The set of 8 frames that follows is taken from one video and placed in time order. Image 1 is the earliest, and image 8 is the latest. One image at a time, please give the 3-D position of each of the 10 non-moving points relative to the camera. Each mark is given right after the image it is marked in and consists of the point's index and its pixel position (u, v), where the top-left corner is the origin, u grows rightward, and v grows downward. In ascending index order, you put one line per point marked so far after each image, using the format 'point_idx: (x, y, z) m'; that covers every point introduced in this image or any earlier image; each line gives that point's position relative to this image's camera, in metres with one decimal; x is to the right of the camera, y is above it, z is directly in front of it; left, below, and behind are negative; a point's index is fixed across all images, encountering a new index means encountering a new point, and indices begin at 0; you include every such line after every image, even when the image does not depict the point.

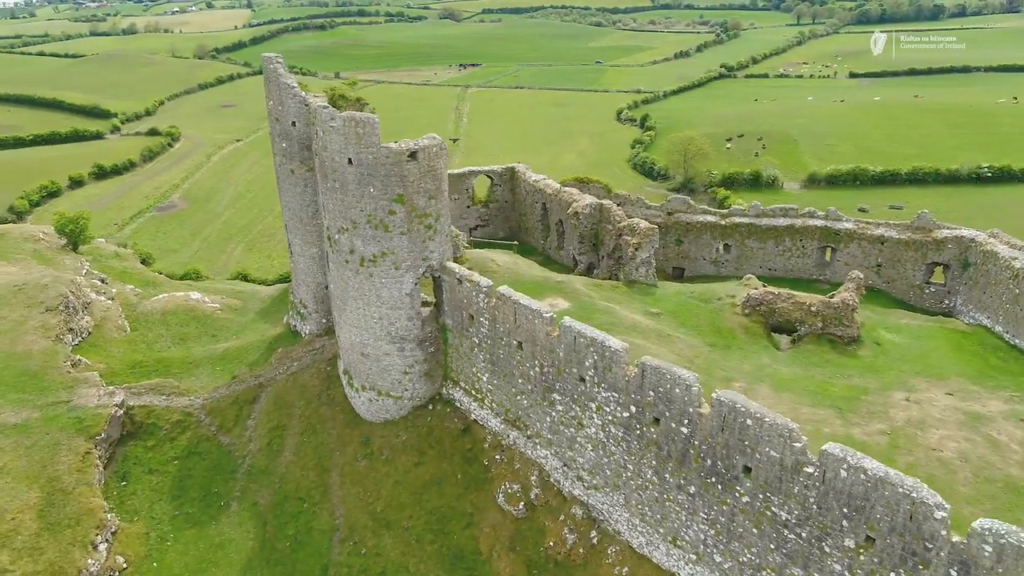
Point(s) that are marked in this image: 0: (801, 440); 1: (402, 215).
0: (+4.5, -2.4, +11.4) m
1: (-2.5, +1.7, +17.1) m
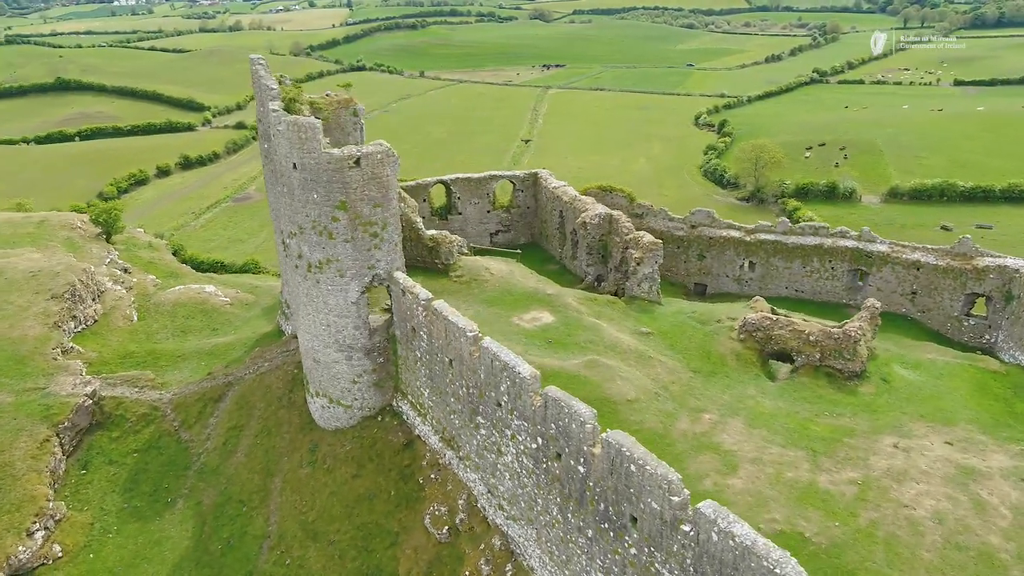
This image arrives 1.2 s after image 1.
0: (+2.3, -2.9, +10.3) m
1: (-3.8, +1.5, +16.8) m
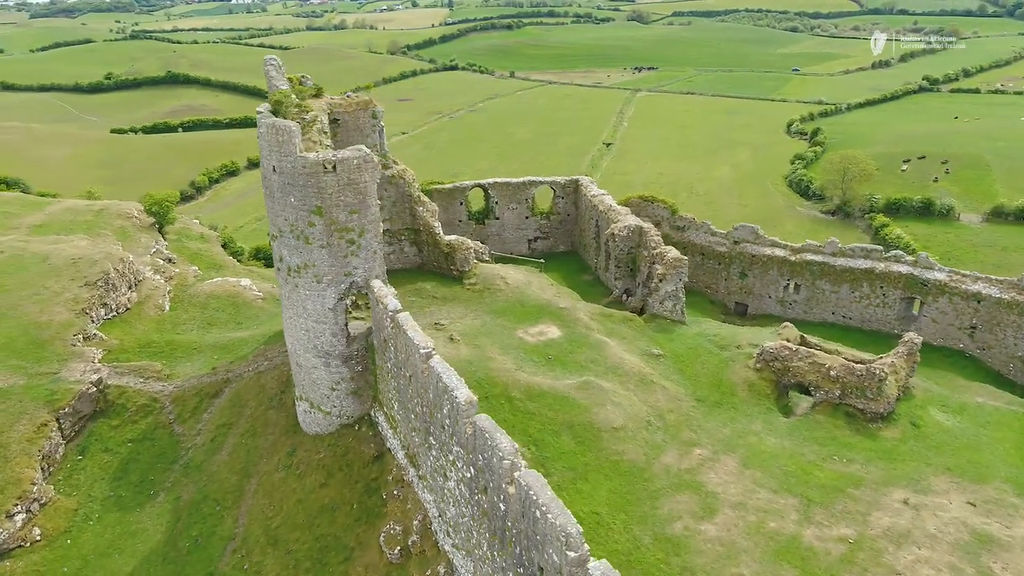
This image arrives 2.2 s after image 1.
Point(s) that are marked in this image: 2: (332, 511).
0: (+0.8, -3.3, +9.3) m
1: (-4.3, +1.4, +16.5) m
2: (-4.1, -5.1, +16.8) m
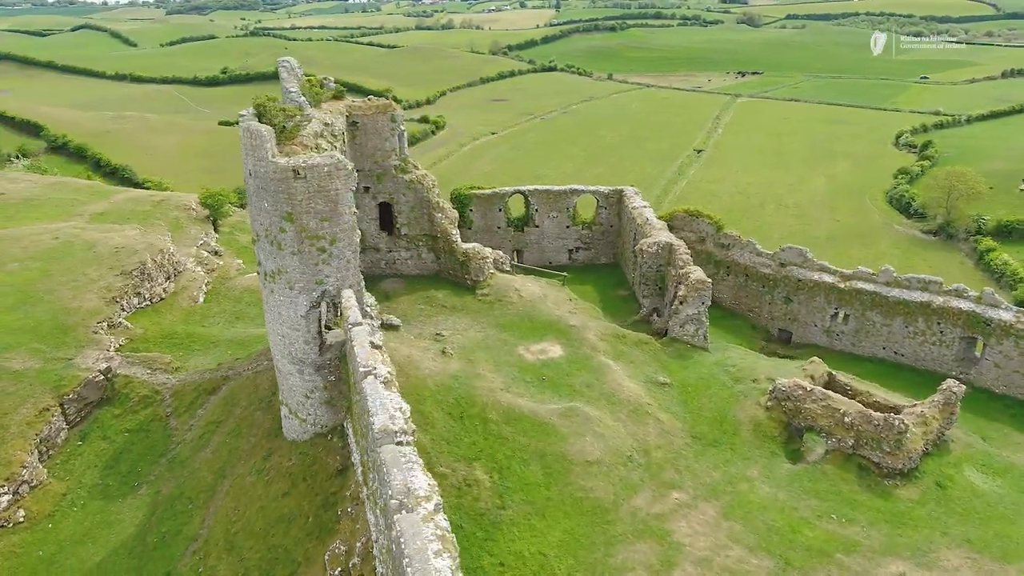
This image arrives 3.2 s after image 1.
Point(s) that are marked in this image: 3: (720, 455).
0: (-1.0, -3.8, +8.5) m
1: (-4.9, +1.2, +16.2) m
2: (-5.0, -5.3, +16.5) m
3: (+5.1, -4.1, +17.9) m
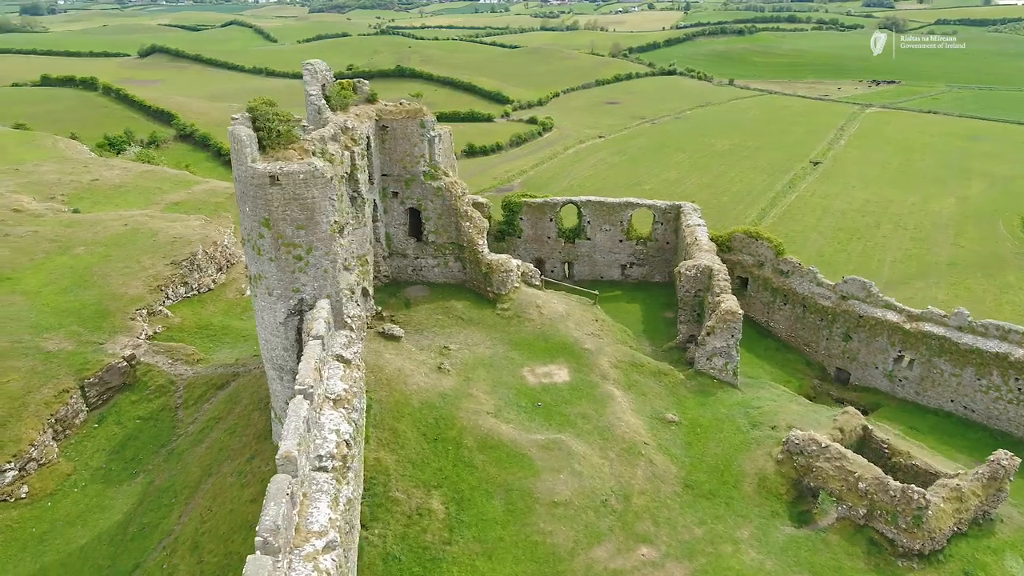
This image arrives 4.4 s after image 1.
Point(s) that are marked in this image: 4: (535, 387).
0: (-3.0, -4.1, +7.8) m
1: (-5.3, +1.0, +16.0) m
2: (-5.9, -5.4, +16.4) m
3: (+4.4, -4.9, +16.2) m
4: (+0.6, -2.7, +20.0) m
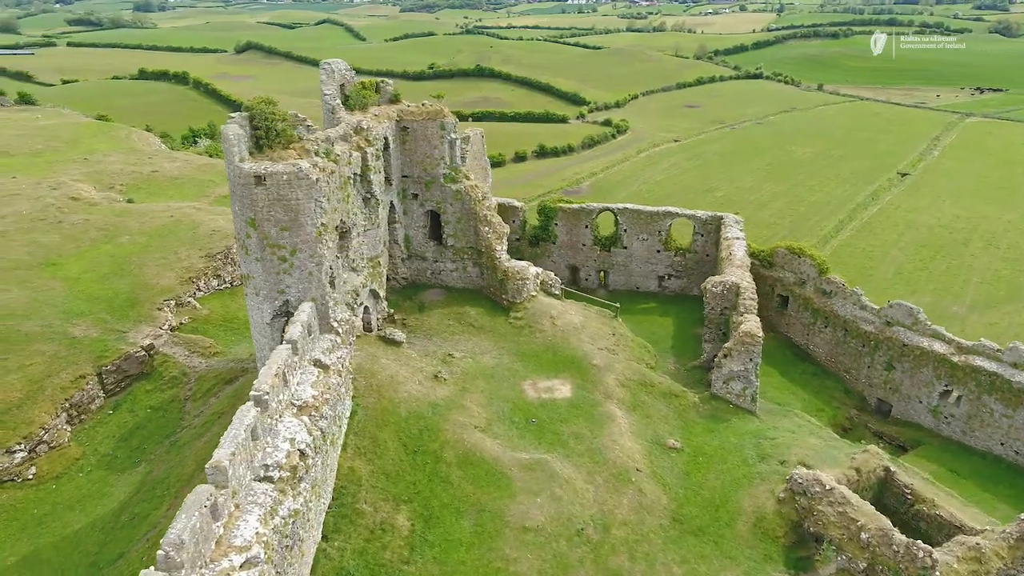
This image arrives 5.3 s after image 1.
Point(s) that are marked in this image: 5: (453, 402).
0: (-4.4, -4.2, +7.5) m
1: (-5.6, +1.0, +15.9) m
2: (-6.4, -5.4, +16.3) m
3: (+3.8, -5.4, +15.1) m
4: (+0.5, -3.0, +19.2) m
5: (-1.5, -2.9, +18.6) m
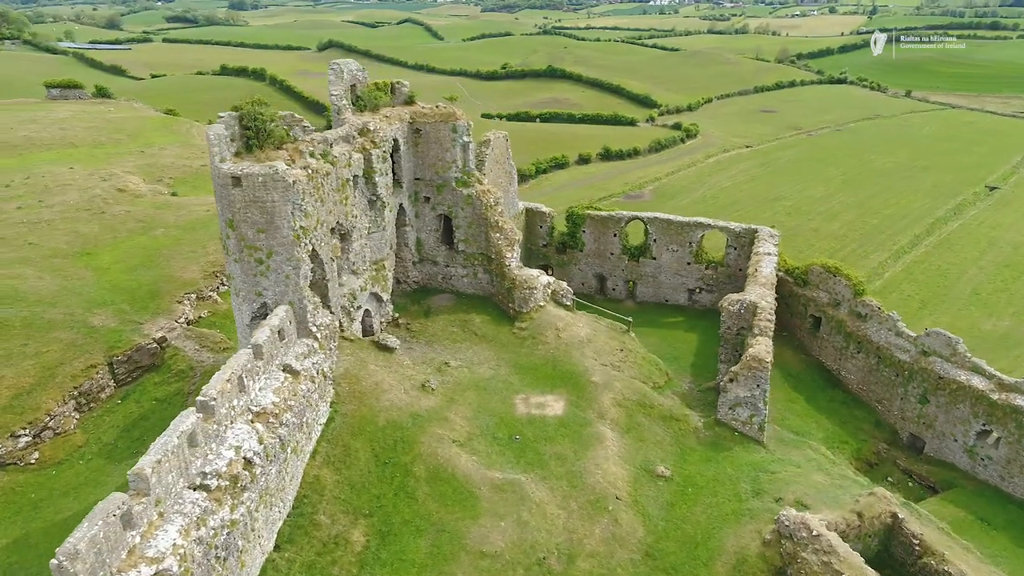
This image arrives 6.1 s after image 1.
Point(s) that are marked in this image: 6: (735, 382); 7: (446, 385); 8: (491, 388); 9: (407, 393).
0: (-5.9, -4.2, +7.4) m
1: (-6.0, +1.0, +15.8) m
2: (-7.1, -5.4, +16.3) m
3: (+3.0, -5.8, +14.1) m
4: (+0.2, -3.3, +18.5) m
5: (-1.9, -3.1, +18.1) m
6: (+5.9, -2.5, +19.1) m
7: (-1.8, -2.6, +19.5) m
8: (-0.6, -2.7, +19.7) m
9: (-2.7, -2.7, +18.6) m
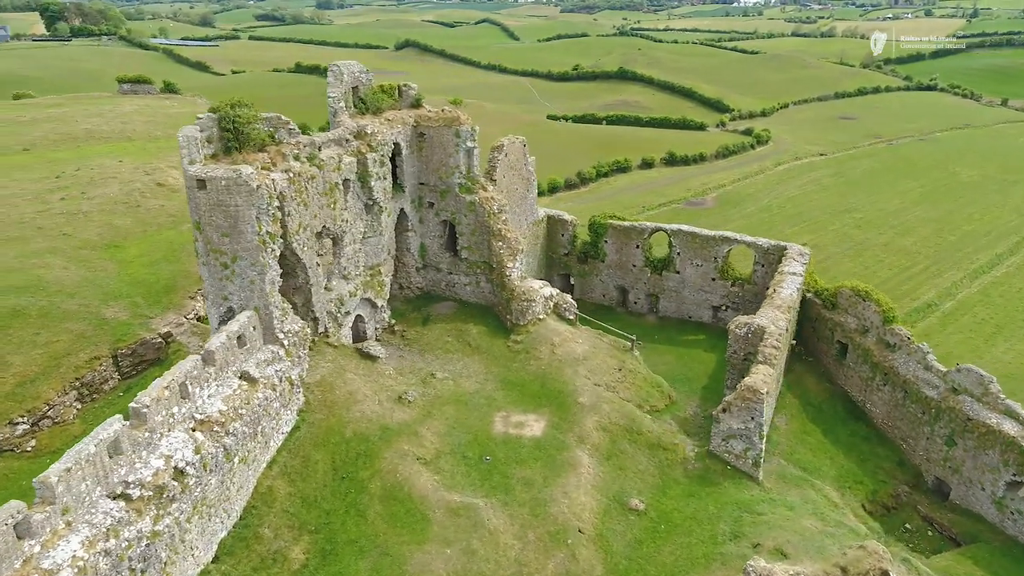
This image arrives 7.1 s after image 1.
0: (-7.6, -4.3, +7.3) m
1: (-6.7, +0.9, +15.7) m
2: (-7.9, -5.4, +16.3) m
3: (+1.8, -6.2, +13.2) m
4: (-0.4, -3.6, +17.8) m
5: (-2.5, -3.4, +17.6) m
6: (+5.3, -3.0, +17.9) m
7: (-2.2, -2.8, +19.0) m
8: (-1.0, -3.0, +19.1) m
9: (-3.2, -2.9, +18.1) m
